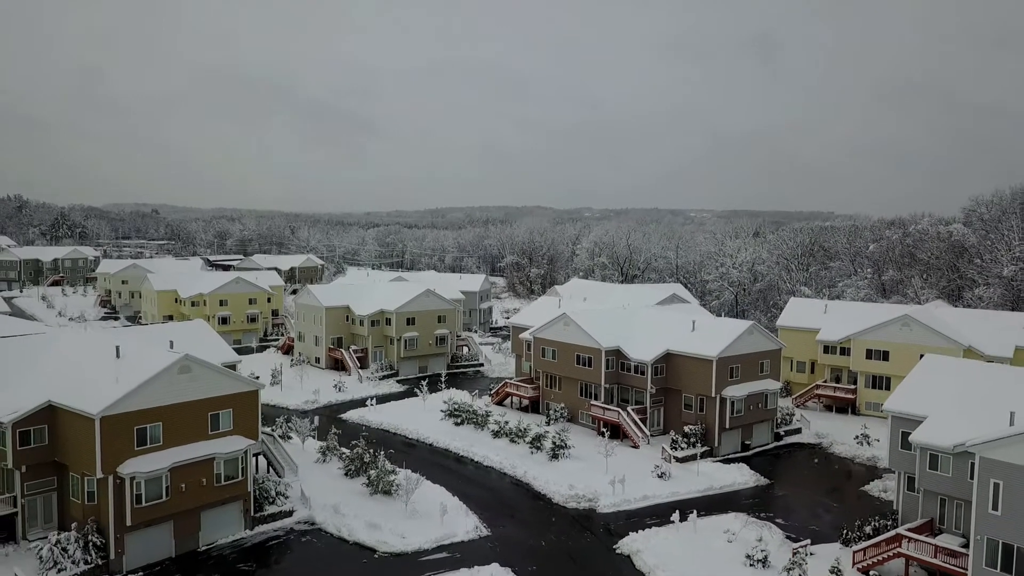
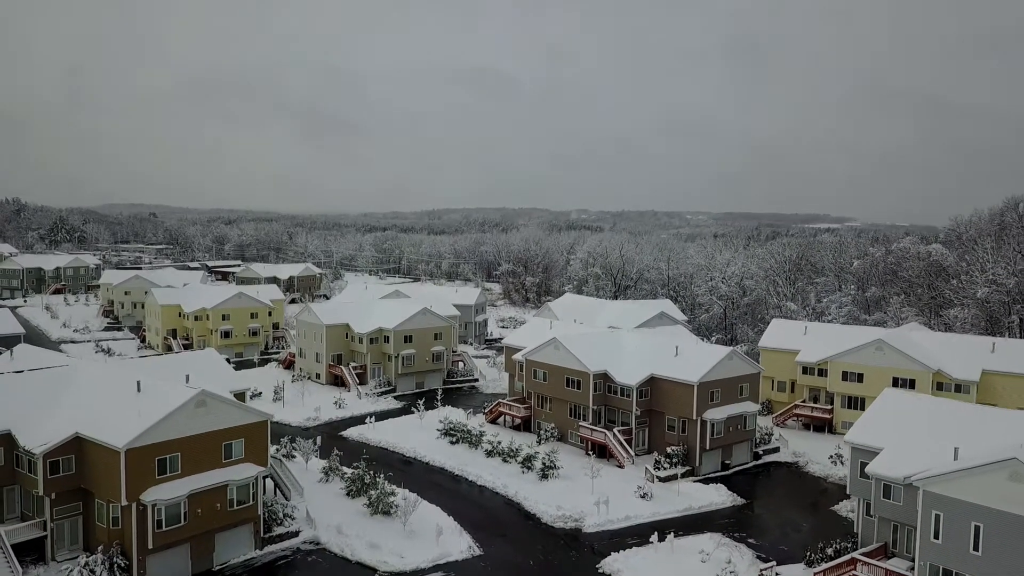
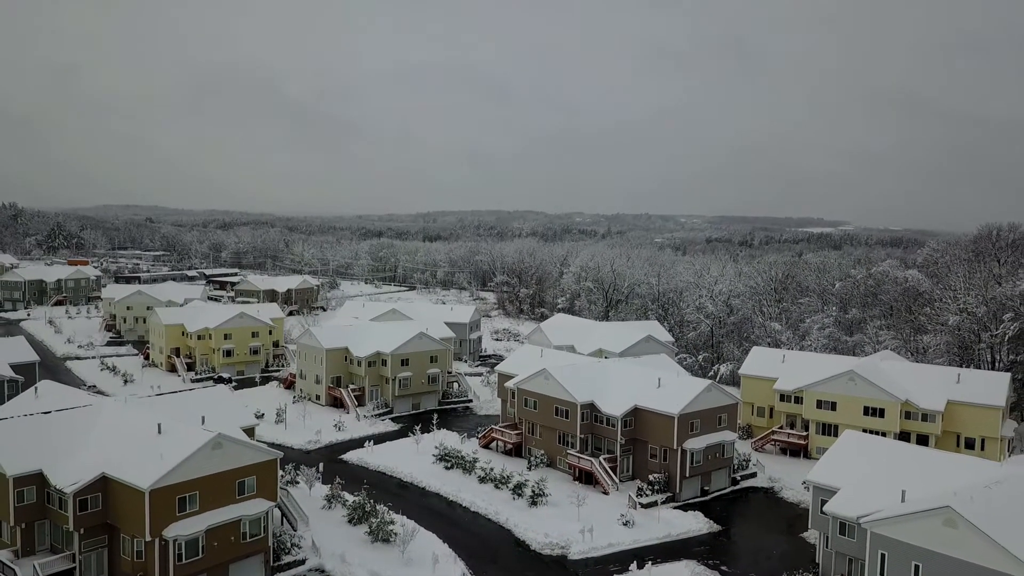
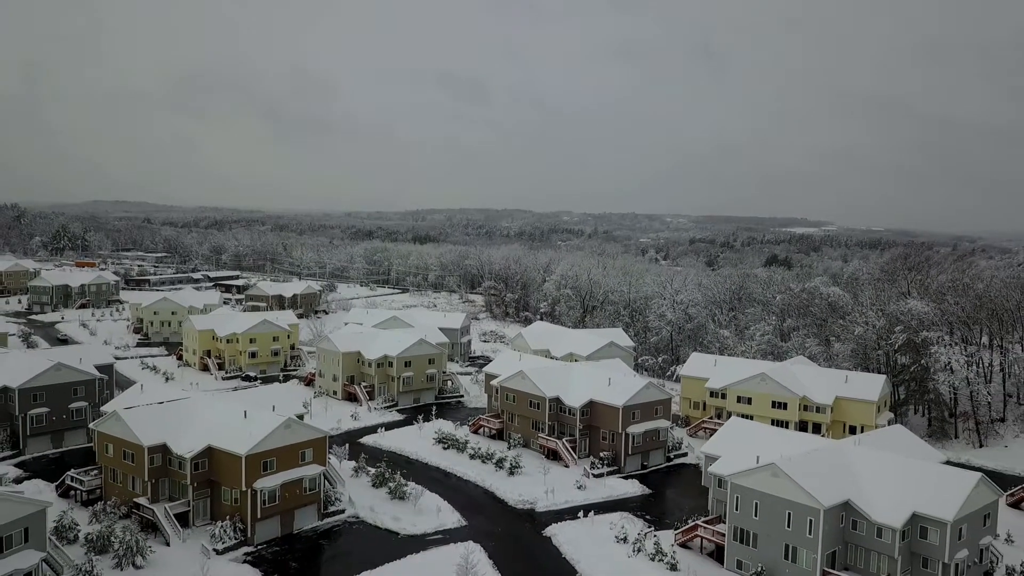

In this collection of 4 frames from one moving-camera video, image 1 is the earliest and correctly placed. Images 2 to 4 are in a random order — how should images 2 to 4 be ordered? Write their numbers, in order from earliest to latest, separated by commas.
2, 3, 4
